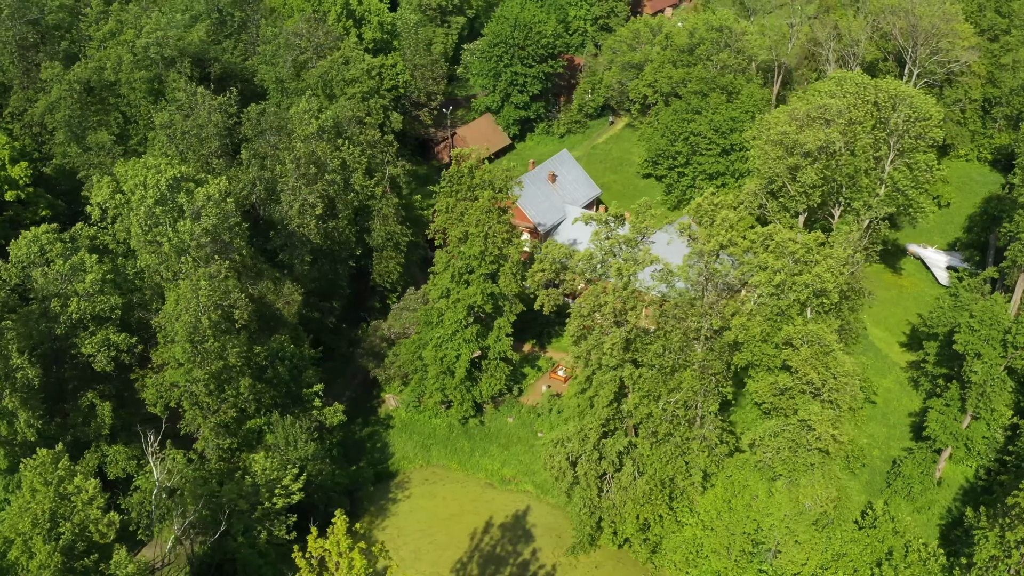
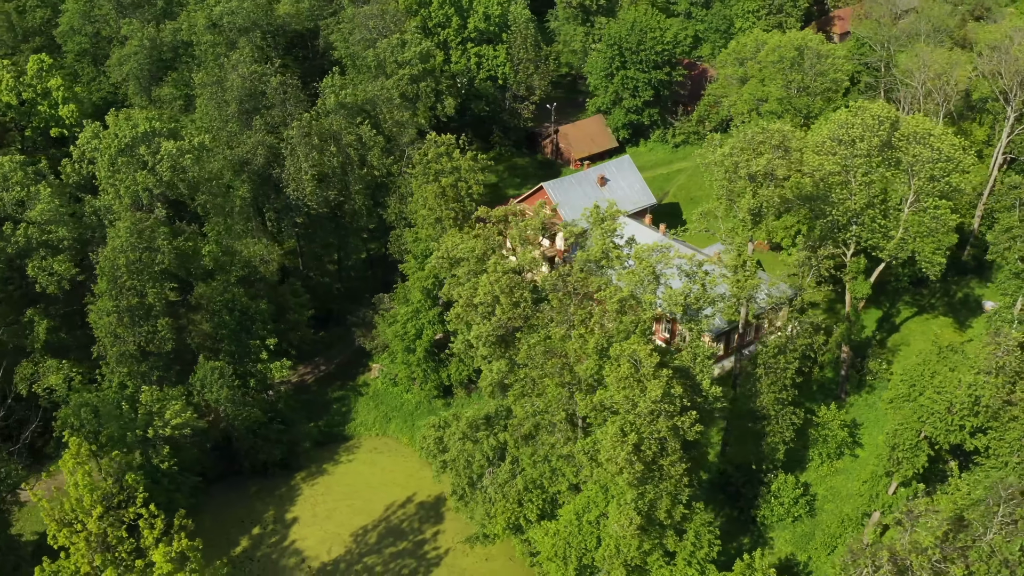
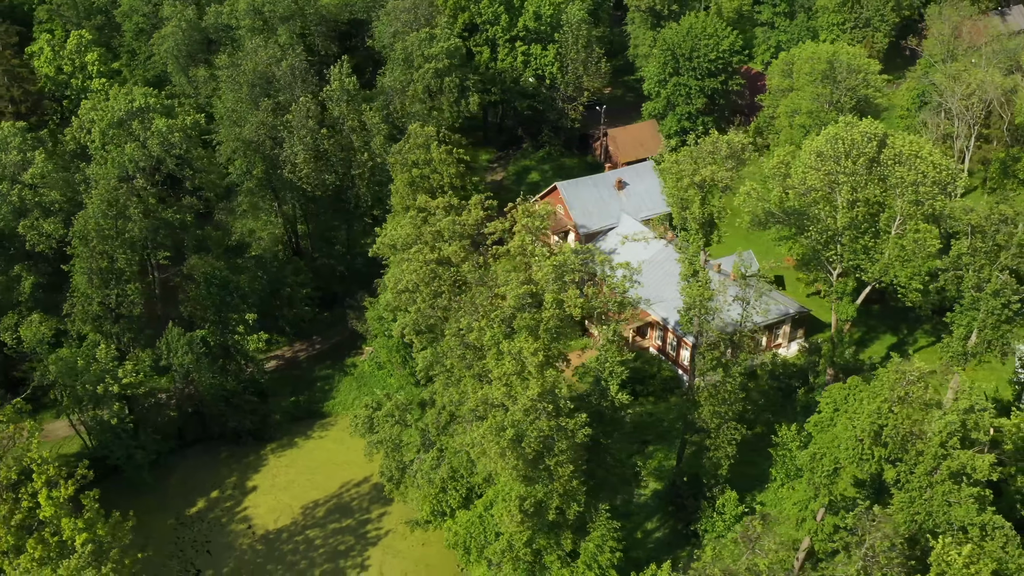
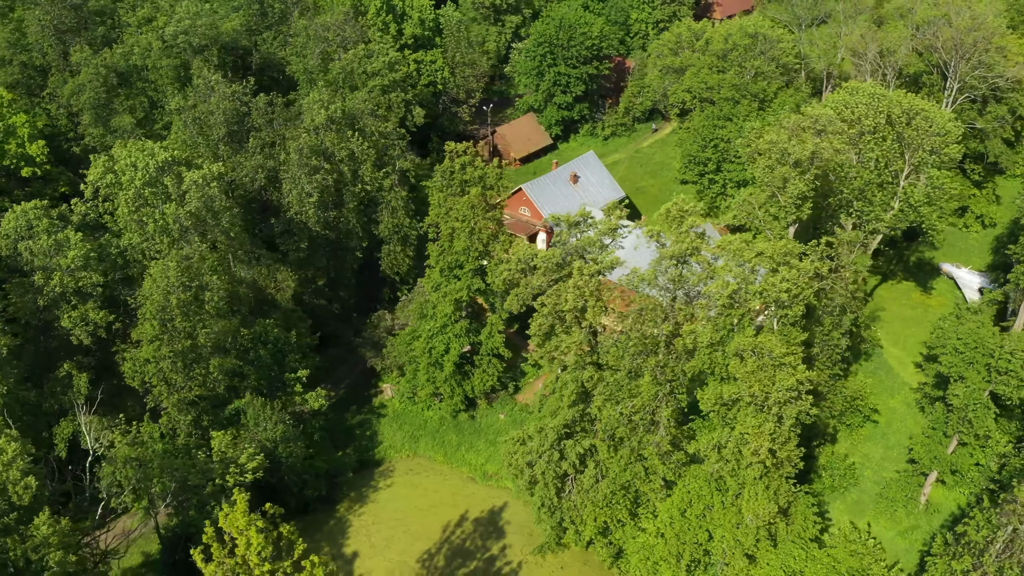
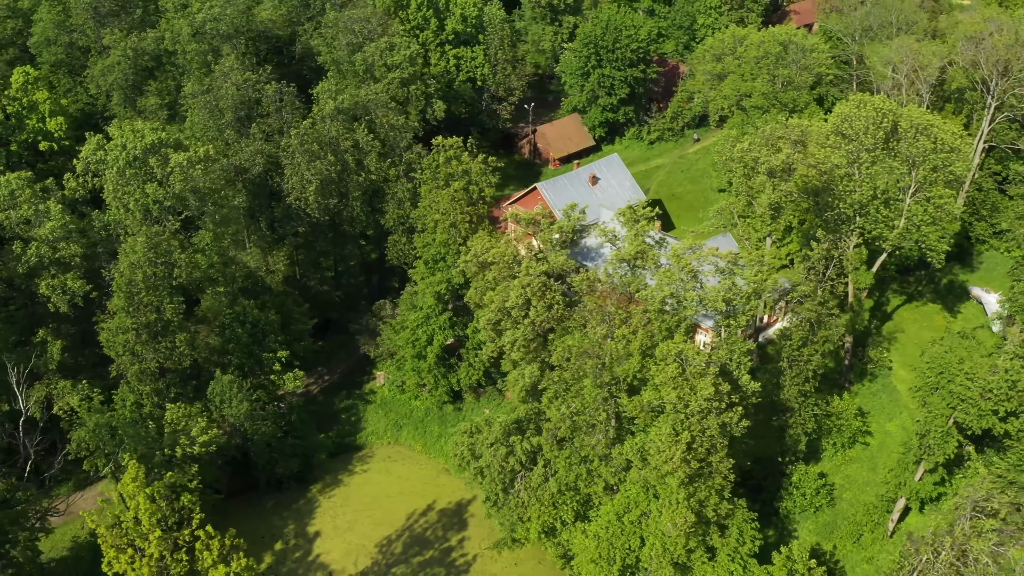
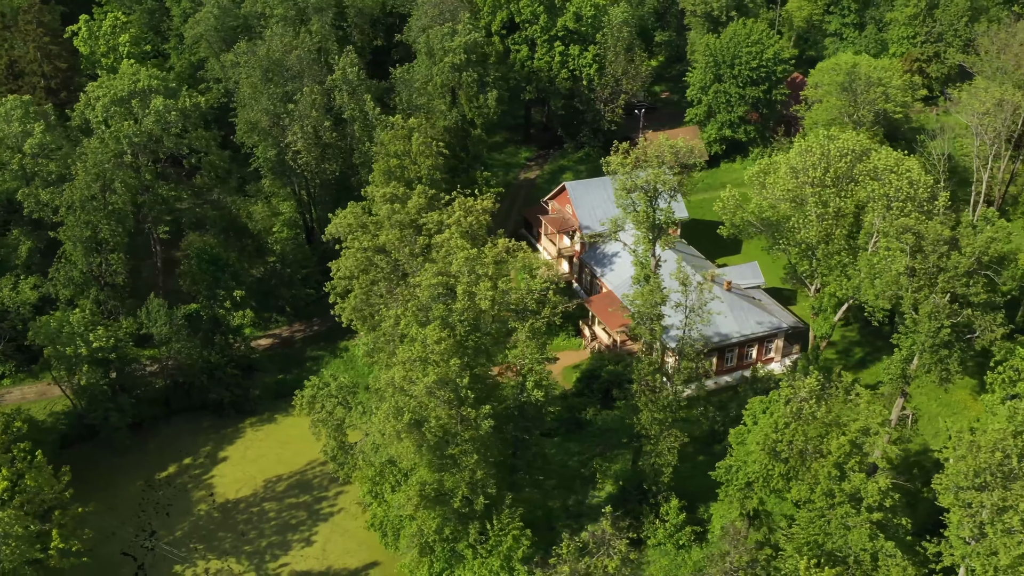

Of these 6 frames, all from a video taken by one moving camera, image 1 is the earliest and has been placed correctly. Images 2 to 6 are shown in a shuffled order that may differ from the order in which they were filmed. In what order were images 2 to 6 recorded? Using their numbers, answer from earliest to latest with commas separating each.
4, 5, 2, 3, 6
